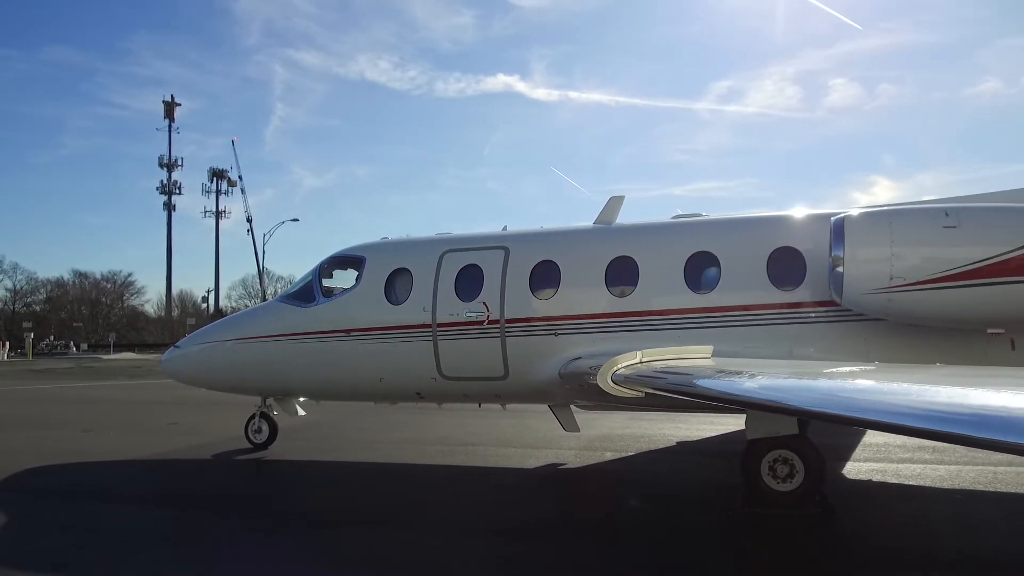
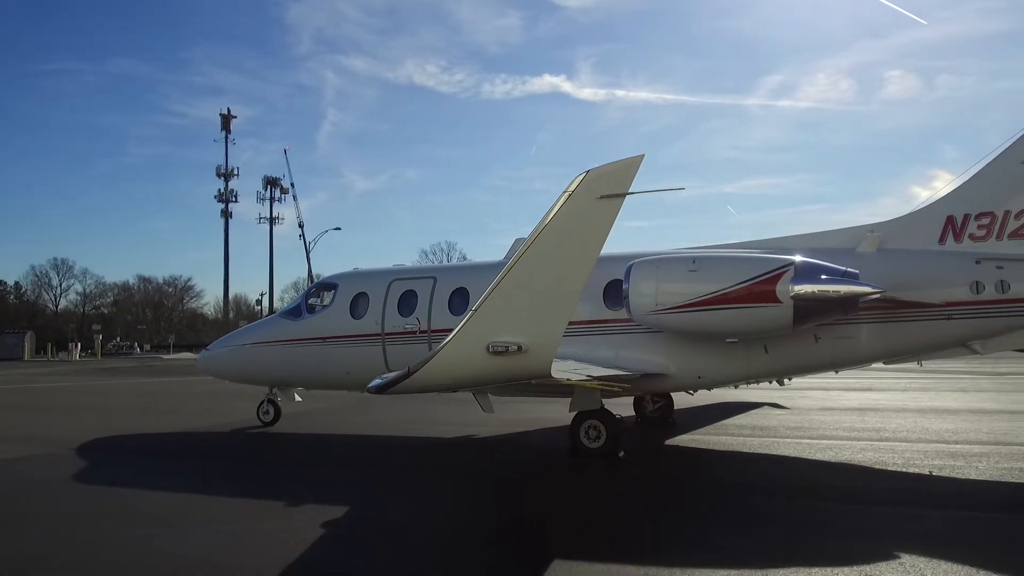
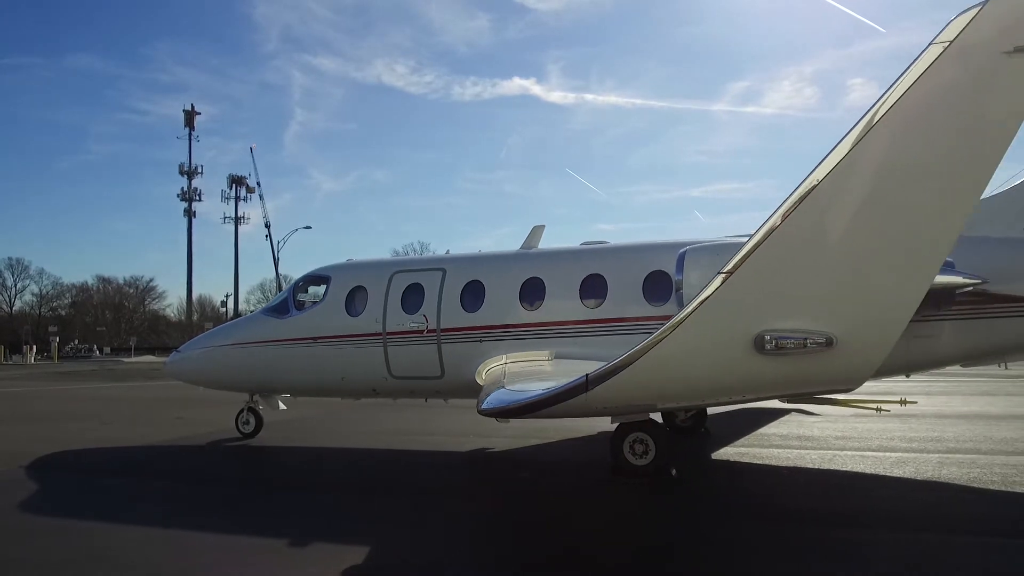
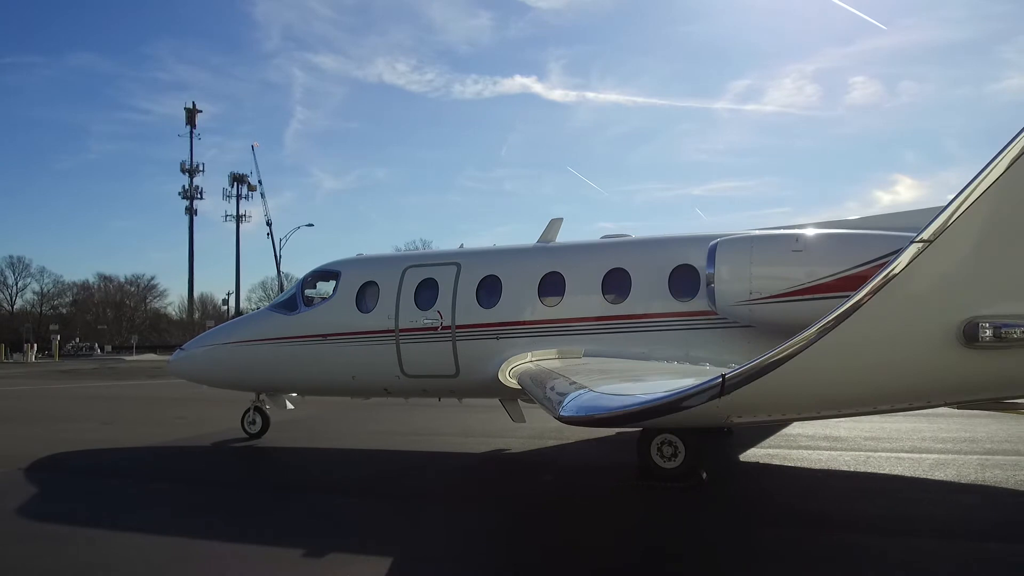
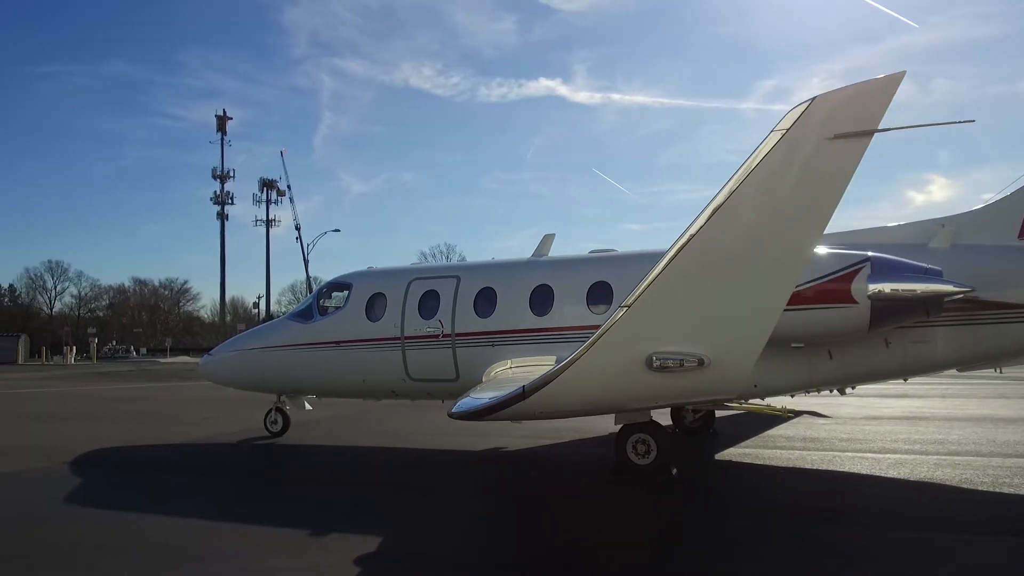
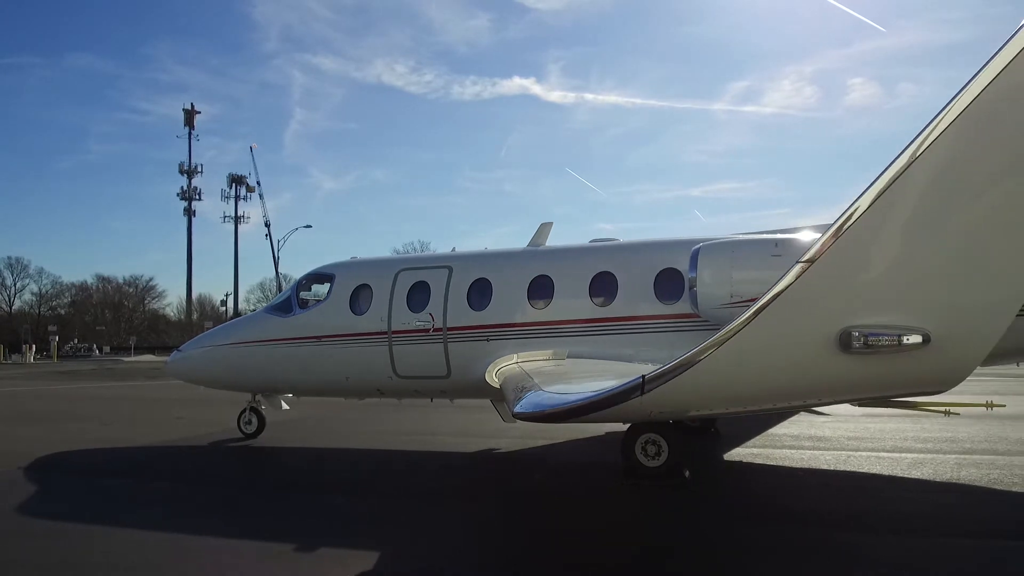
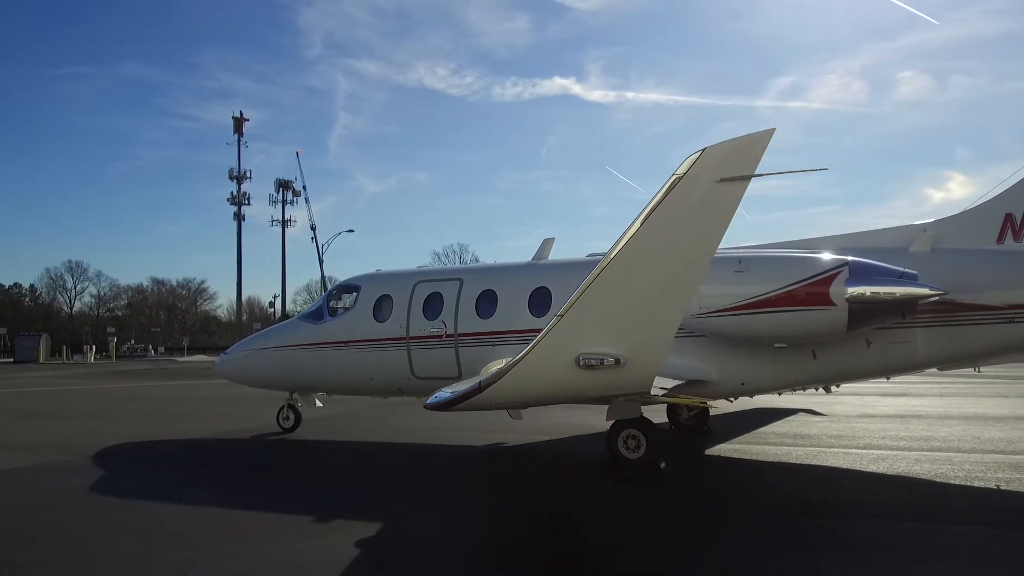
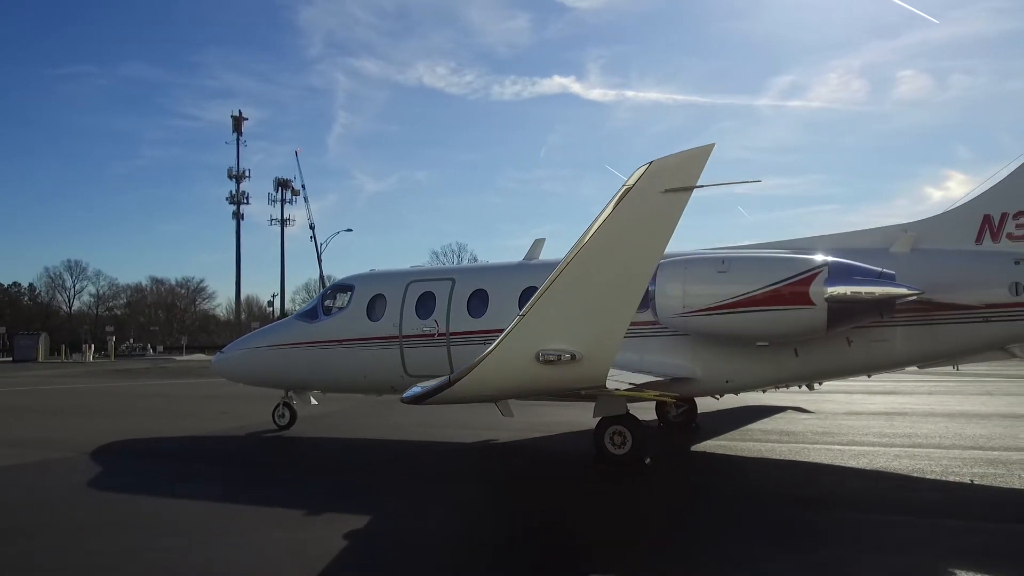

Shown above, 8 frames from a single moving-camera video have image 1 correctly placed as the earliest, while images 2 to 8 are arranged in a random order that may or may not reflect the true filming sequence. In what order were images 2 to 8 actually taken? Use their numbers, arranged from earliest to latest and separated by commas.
4, 6, 3, 5, 7, 8, 2
